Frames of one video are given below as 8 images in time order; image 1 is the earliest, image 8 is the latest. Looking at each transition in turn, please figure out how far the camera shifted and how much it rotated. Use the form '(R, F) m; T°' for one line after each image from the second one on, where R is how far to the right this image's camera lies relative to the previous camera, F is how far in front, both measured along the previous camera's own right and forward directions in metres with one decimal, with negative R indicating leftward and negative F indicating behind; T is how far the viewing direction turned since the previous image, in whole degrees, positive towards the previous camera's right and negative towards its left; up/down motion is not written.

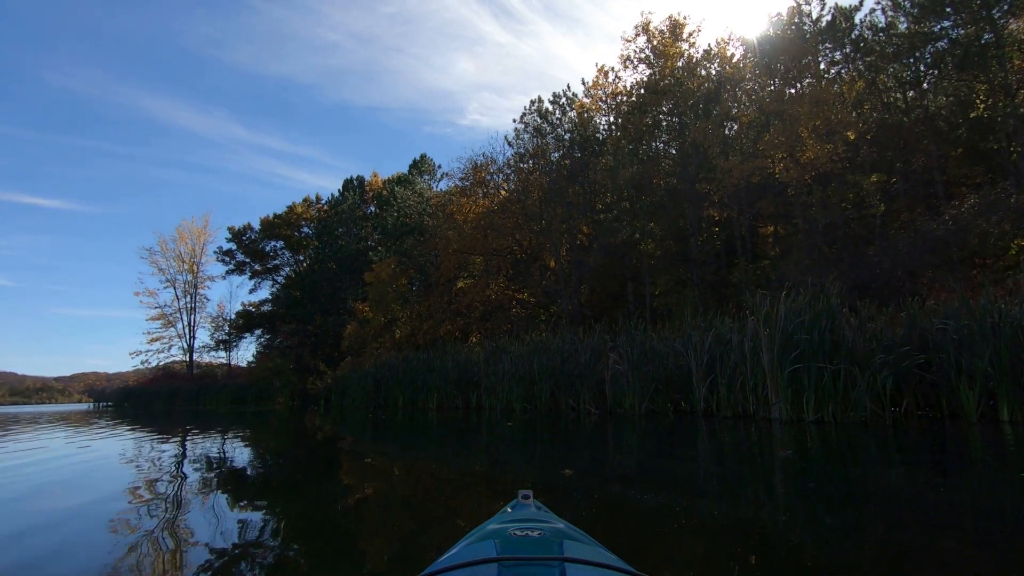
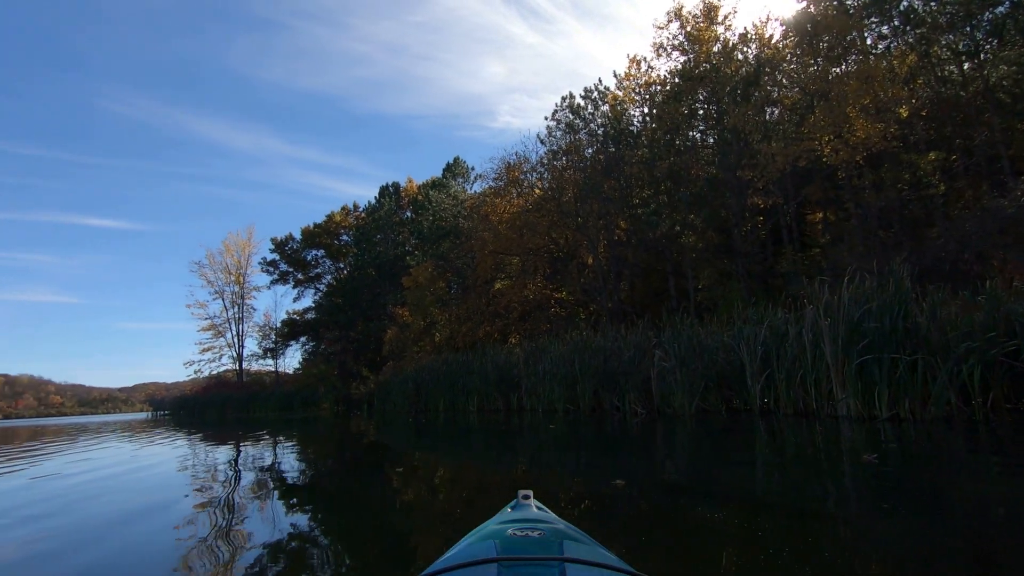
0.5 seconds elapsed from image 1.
(0.0, +0.2) m; -4°
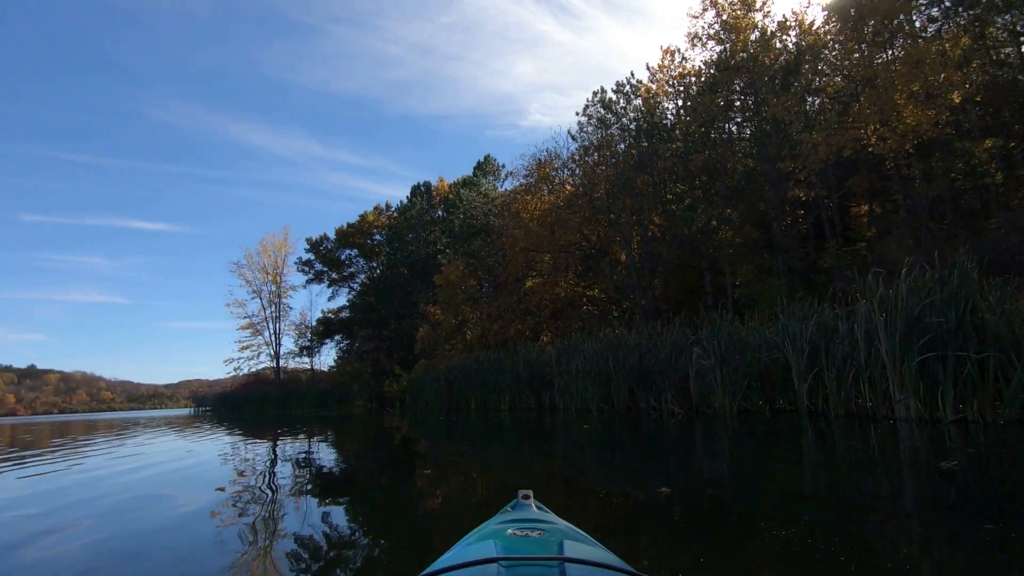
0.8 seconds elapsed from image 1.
(0.0, +0.2) m; -3°
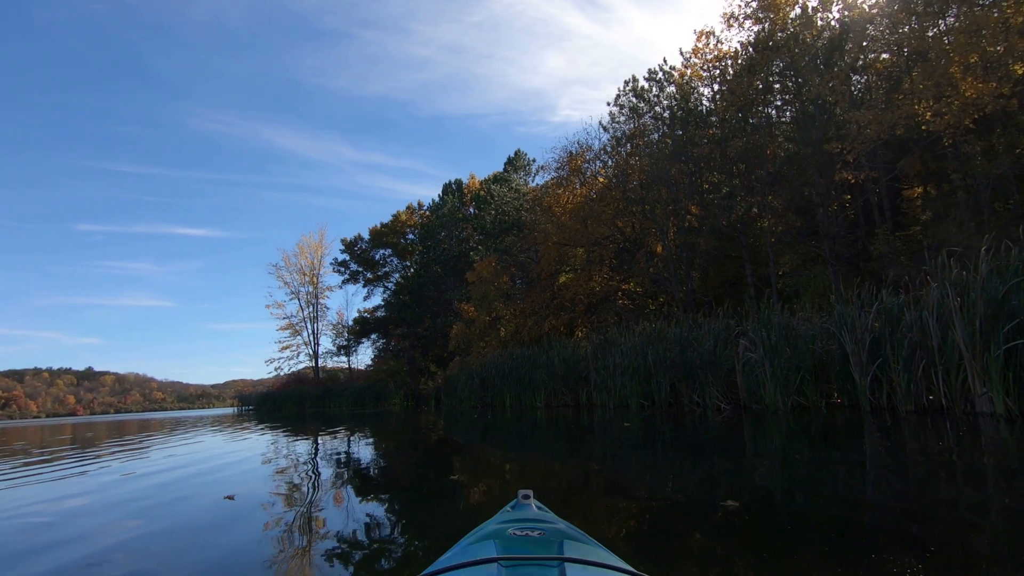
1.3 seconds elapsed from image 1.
(0.0, +0.3) m; -3°
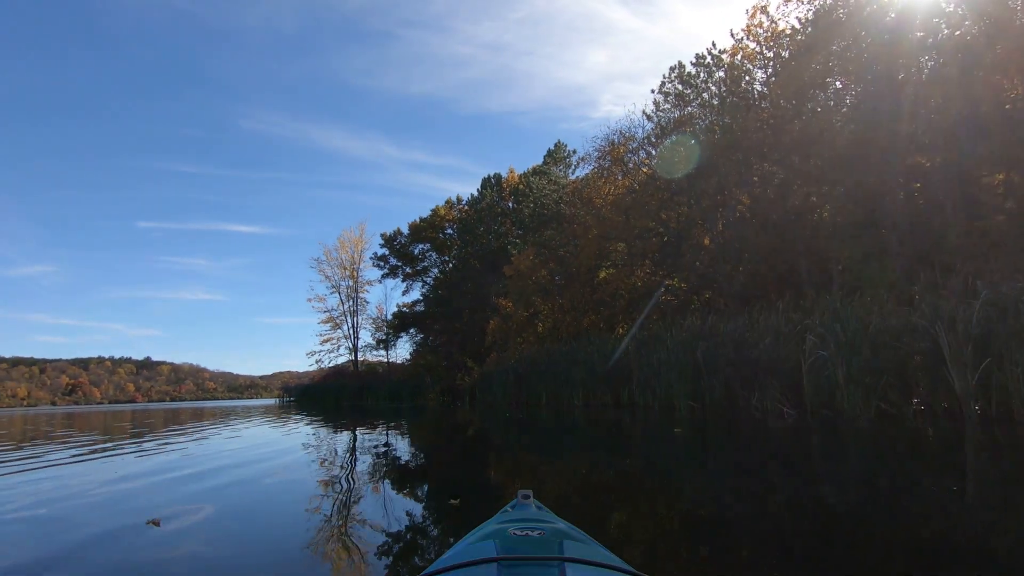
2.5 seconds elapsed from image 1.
(0.0, +0.6) m; -4°
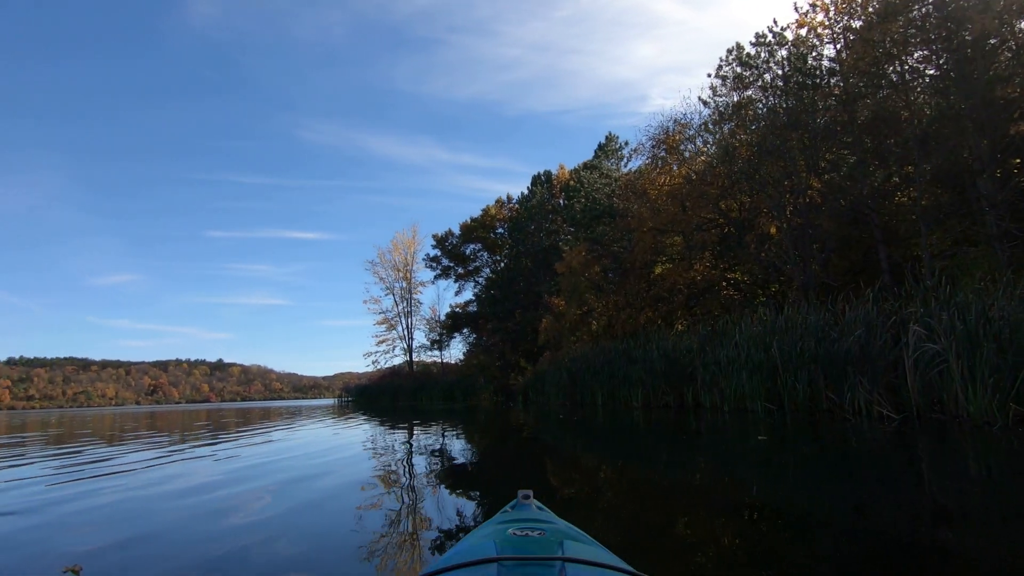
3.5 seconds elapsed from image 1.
(0.0, +0.5) m; -5°
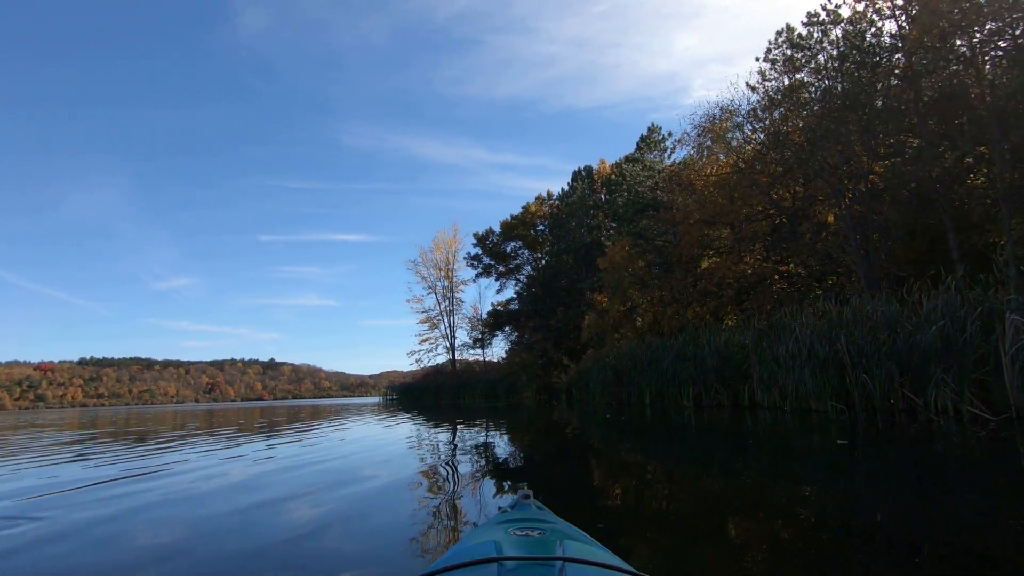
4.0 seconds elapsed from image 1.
(0.0, +0.3) m; -4°
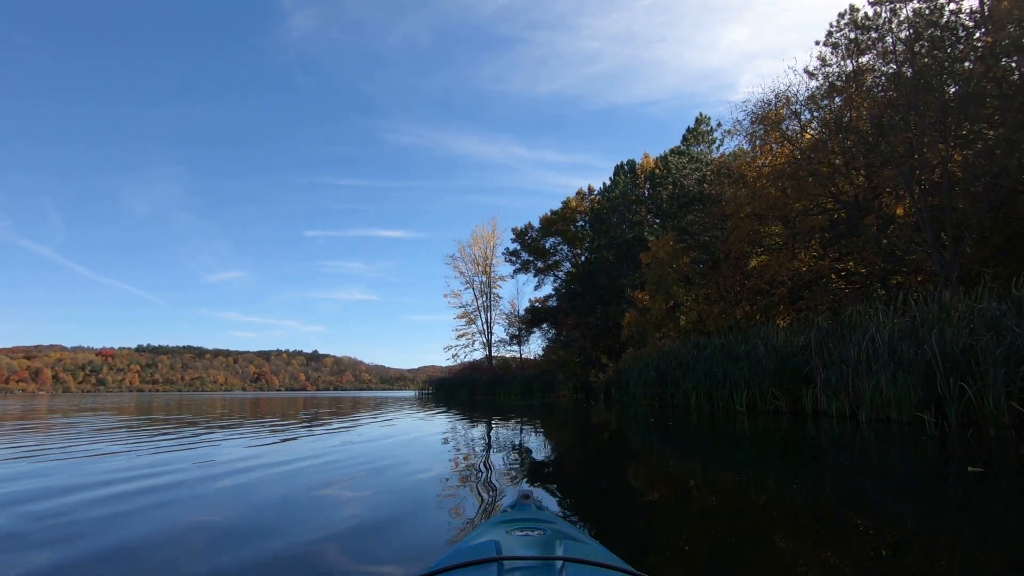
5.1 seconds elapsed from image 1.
(0.0, +0.6) m; -4°
